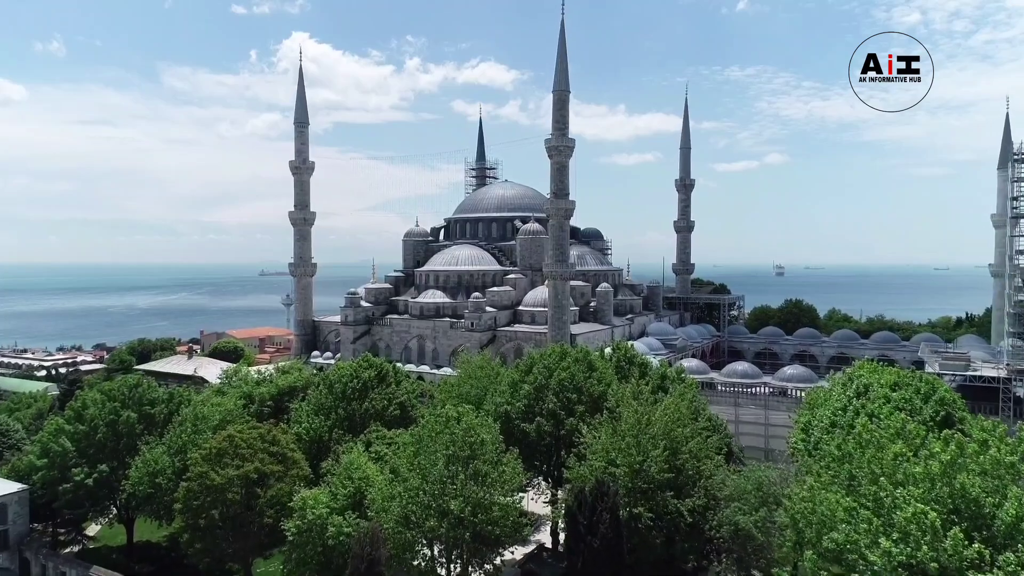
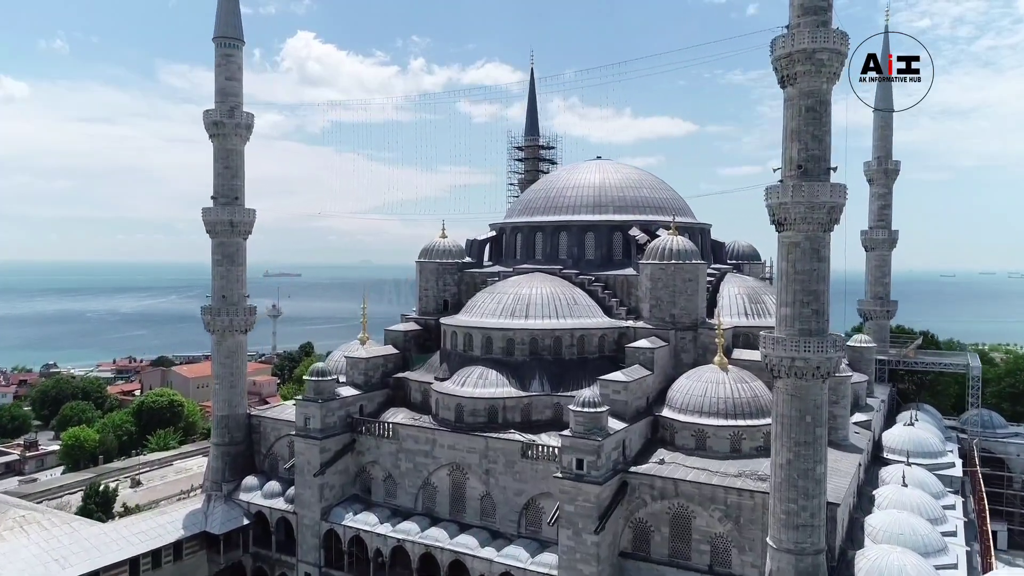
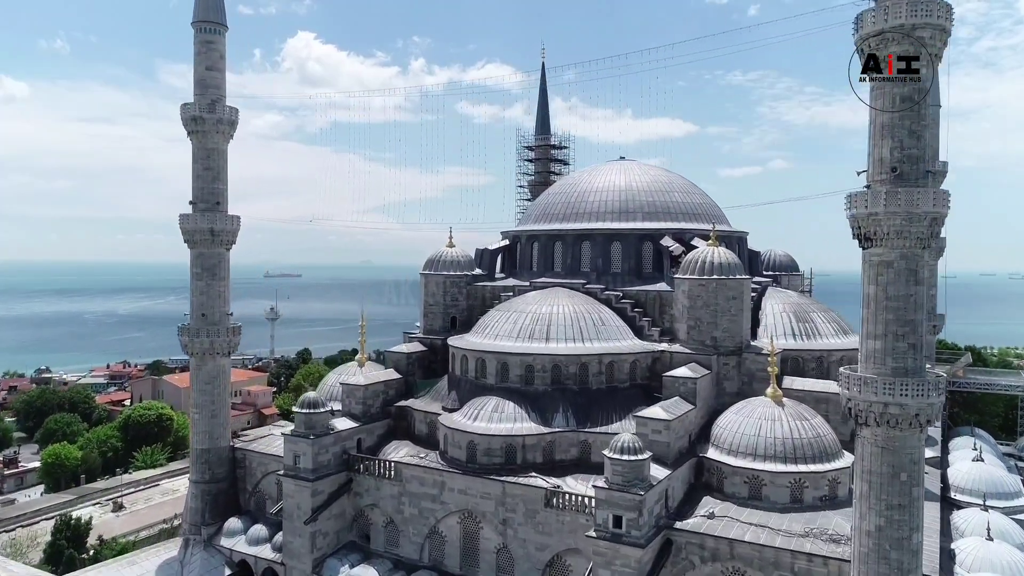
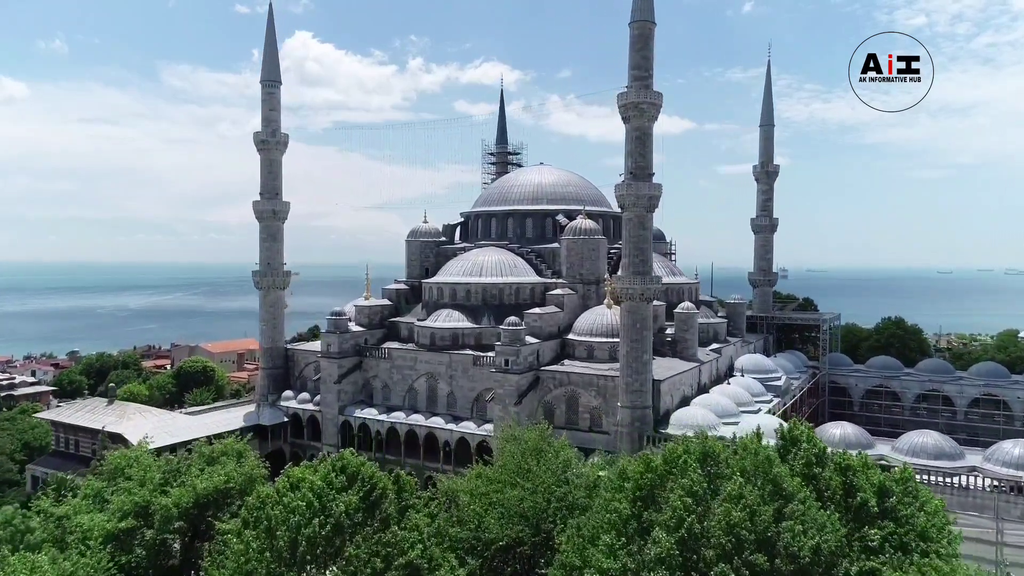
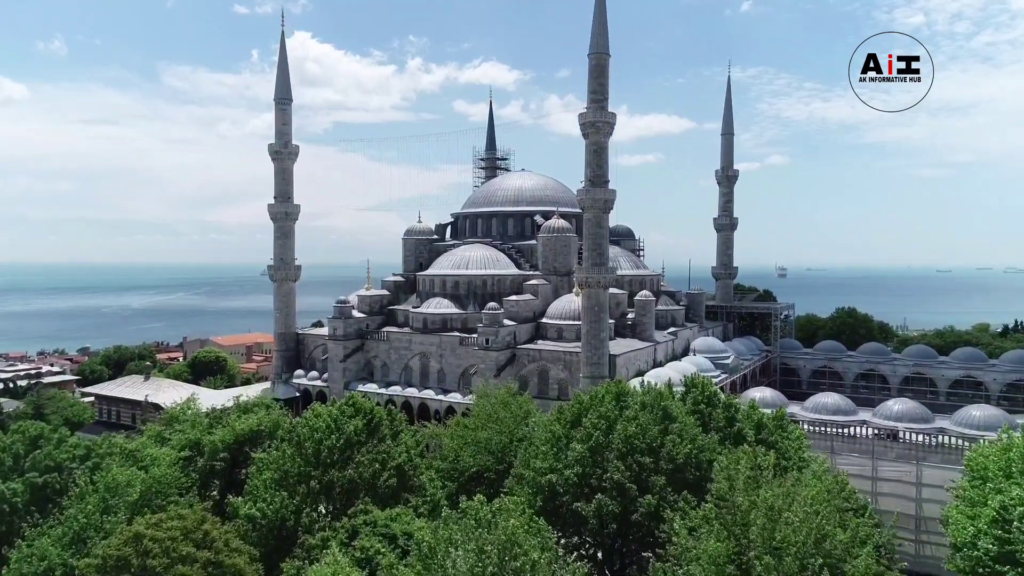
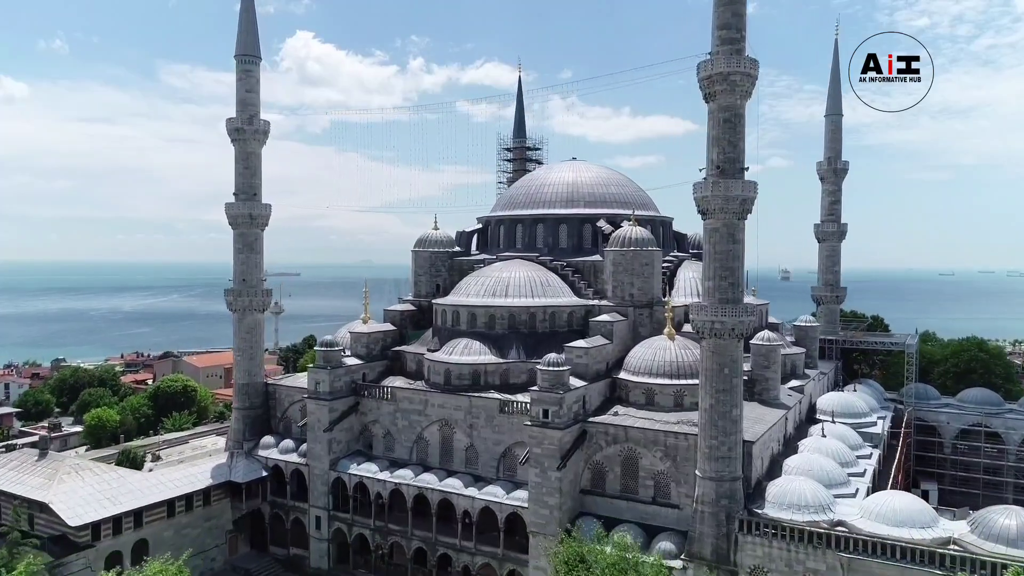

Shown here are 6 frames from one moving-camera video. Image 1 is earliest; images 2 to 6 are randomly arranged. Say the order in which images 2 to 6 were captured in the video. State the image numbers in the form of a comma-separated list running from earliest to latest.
5, 4, 6, 2, 3
